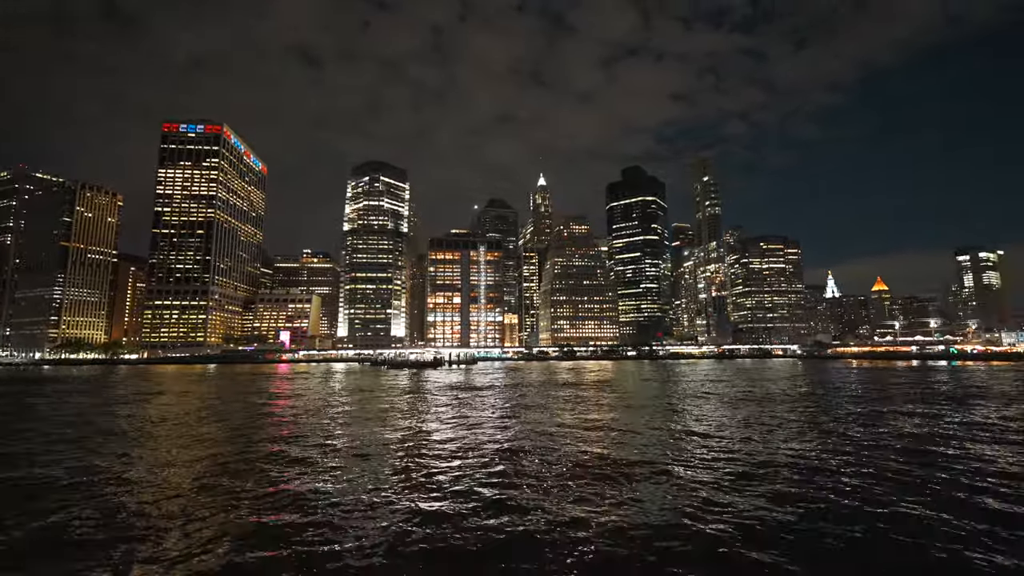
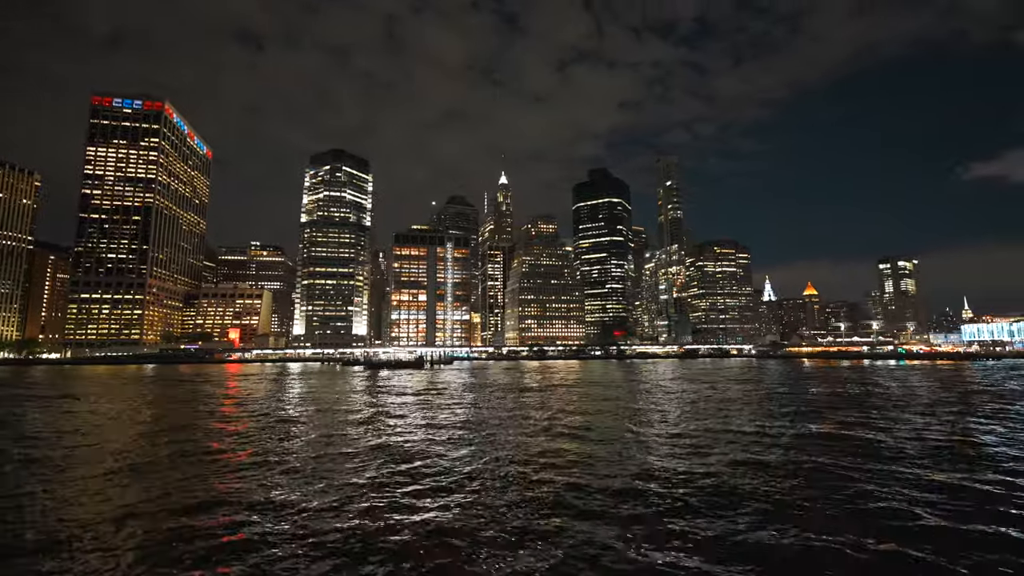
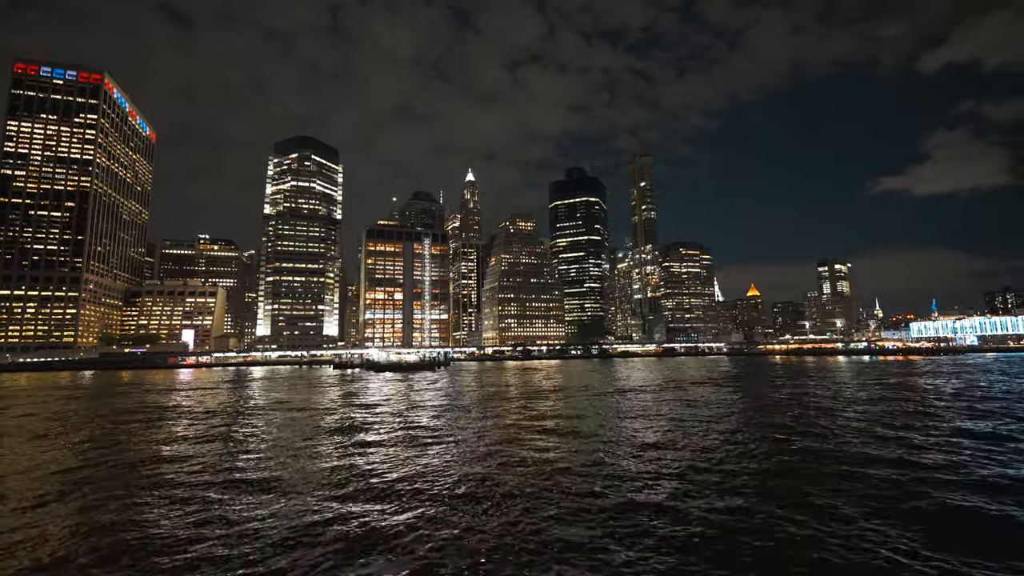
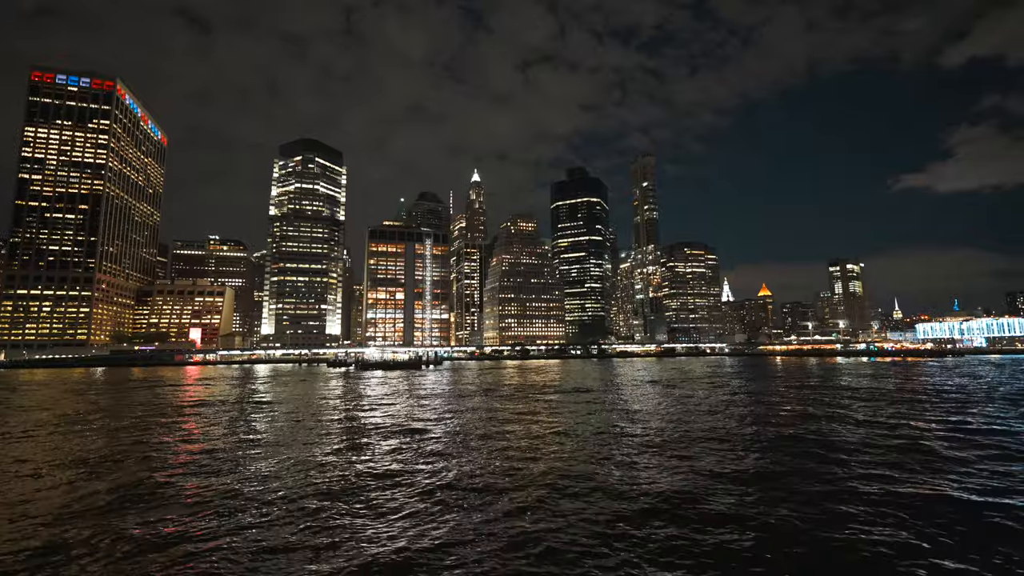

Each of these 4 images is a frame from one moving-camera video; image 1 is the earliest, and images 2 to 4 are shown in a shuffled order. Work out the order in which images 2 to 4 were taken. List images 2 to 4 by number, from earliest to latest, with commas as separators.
2, 4, 3
